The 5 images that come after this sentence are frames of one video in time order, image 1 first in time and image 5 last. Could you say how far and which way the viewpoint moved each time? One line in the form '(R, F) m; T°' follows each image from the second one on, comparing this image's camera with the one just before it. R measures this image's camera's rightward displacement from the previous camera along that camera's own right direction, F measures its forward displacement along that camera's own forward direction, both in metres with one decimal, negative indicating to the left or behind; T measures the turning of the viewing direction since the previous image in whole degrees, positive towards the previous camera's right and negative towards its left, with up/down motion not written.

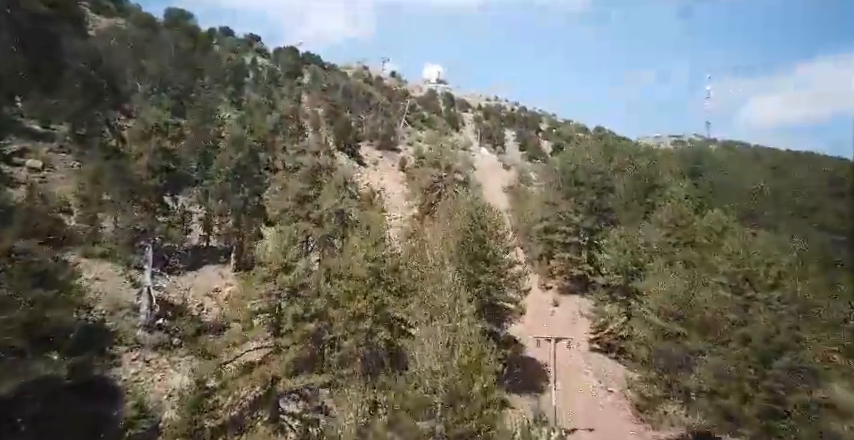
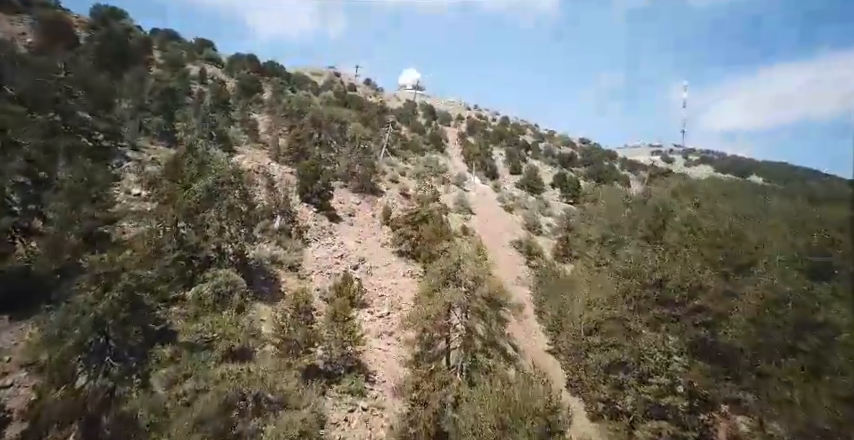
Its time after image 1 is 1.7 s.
(-1.1, +9.8) m; +3°
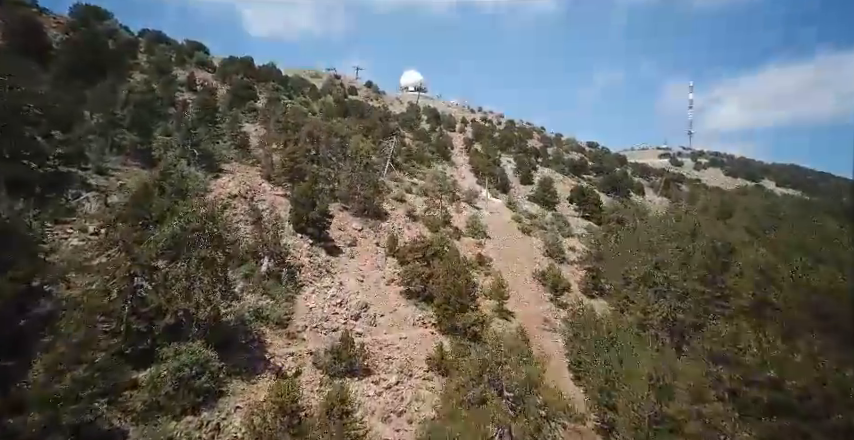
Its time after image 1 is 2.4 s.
(-0.5, +4.3) m; 0°
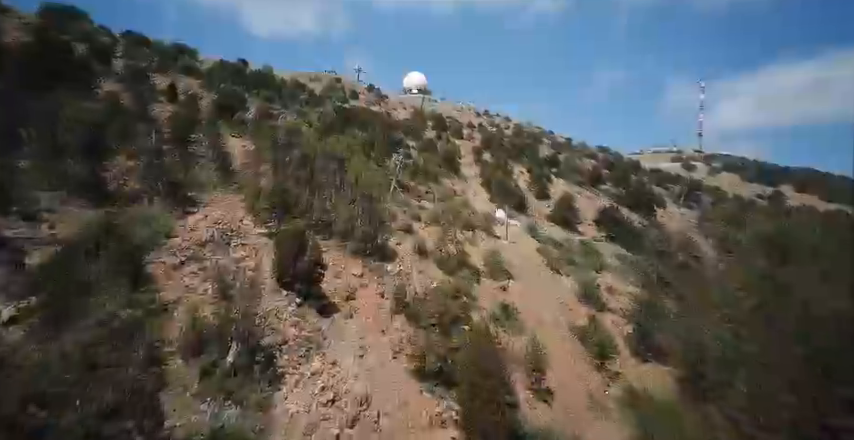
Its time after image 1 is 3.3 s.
(-0.5, +5.8) m; 0°
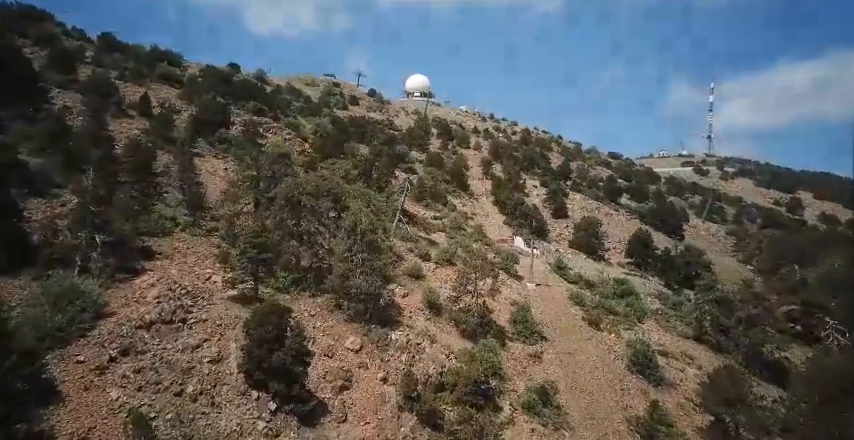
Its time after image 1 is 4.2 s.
(-0.5, +5.9) m; 0°
